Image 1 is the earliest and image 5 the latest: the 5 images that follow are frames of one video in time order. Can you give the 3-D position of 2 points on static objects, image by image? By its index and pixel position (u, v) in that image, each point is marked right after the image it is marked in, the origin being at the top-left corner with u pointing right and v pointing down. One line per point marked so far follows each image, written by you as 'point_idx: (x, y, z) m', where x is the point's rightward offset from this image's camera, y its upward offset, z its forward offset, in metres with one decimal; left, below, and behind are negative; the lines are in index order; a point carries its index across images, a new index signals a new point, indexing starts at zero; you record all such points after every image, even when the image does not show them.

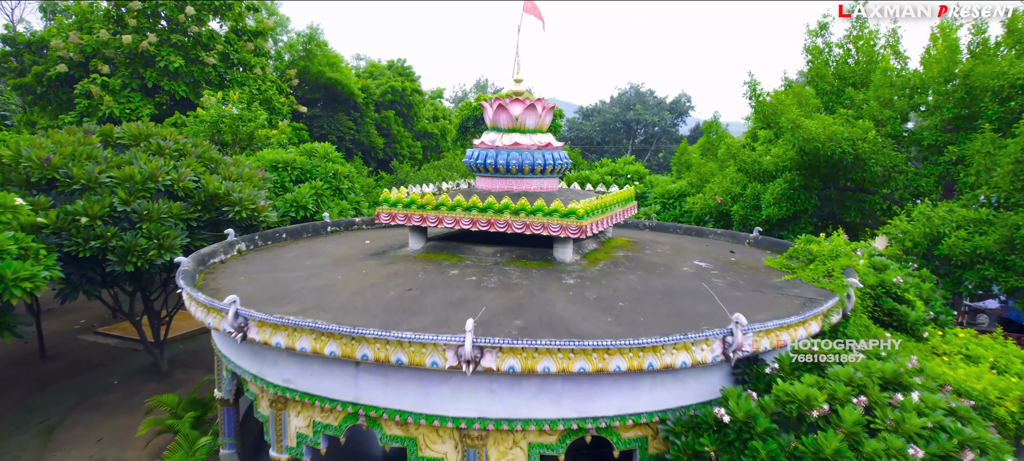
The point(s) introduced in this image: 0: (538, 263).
0: (+0.3, -0.3, +7.1) m
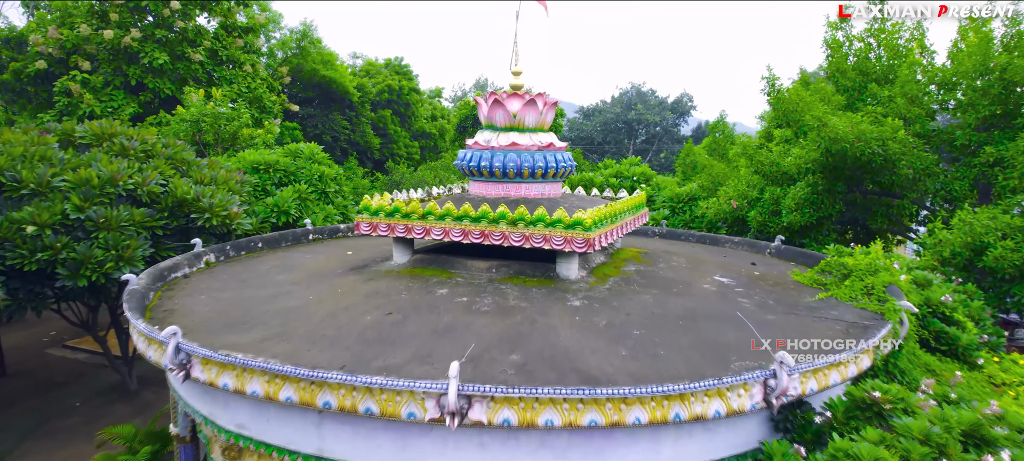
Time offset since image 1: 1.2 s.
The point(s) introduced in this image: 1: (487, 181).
0: (+0.2, -0.5, +6.3) m
1: (-0.3, +0.5, +7.3) m
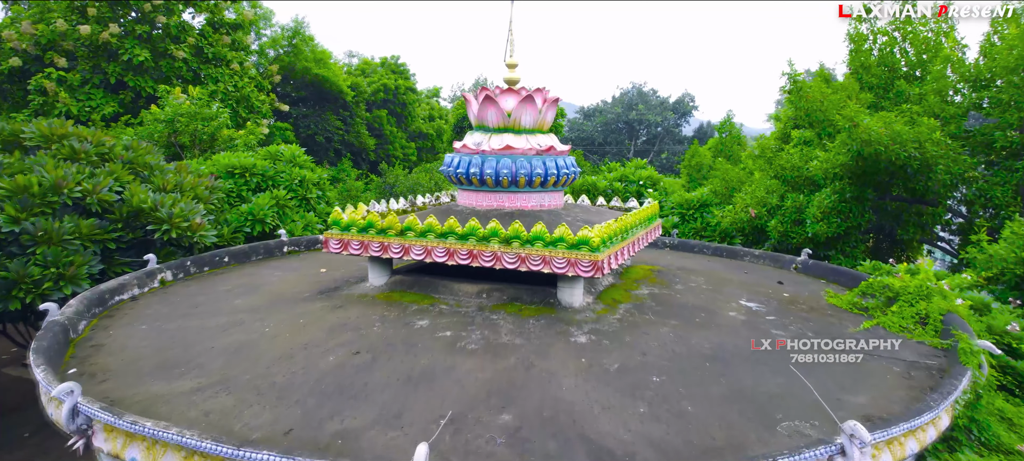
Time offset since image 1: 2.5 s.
0: (+0.2, -0.6, +5.3) m
1: (-0.3, +0.4, +6.4) m
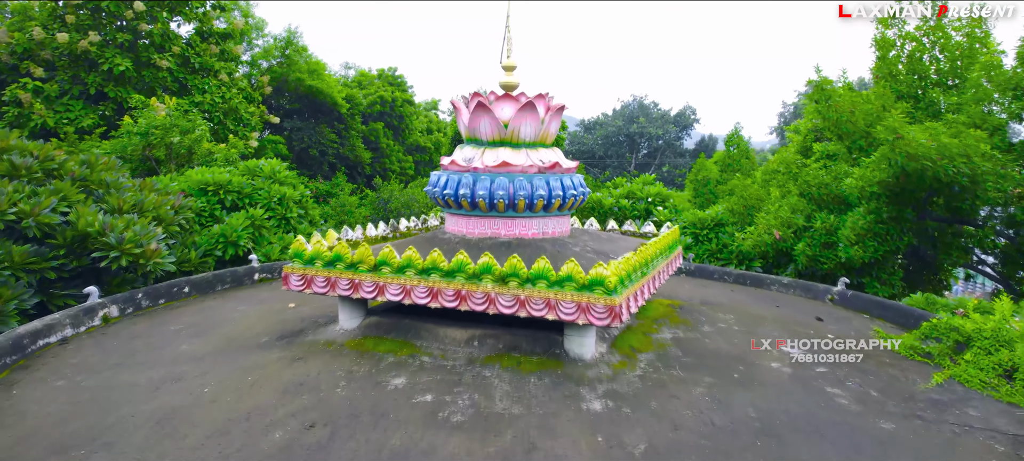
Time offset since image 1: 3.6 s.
0: (+0.2, -0.8, +4.3) m
1: (-0.3, +0.1, +5.4) m
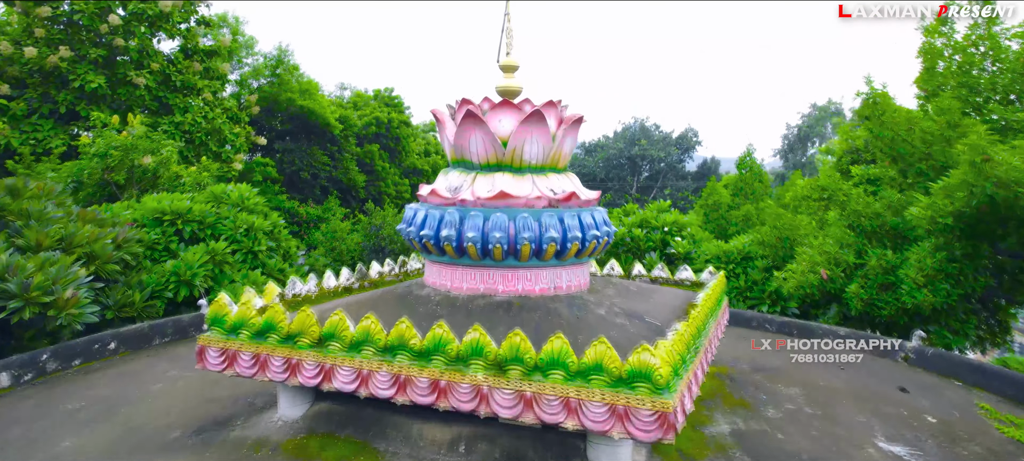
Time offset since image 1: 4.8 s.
0: (+0.2, -1.1, +3.0) m
1: (-0.3, -0.2, +4.1) m
